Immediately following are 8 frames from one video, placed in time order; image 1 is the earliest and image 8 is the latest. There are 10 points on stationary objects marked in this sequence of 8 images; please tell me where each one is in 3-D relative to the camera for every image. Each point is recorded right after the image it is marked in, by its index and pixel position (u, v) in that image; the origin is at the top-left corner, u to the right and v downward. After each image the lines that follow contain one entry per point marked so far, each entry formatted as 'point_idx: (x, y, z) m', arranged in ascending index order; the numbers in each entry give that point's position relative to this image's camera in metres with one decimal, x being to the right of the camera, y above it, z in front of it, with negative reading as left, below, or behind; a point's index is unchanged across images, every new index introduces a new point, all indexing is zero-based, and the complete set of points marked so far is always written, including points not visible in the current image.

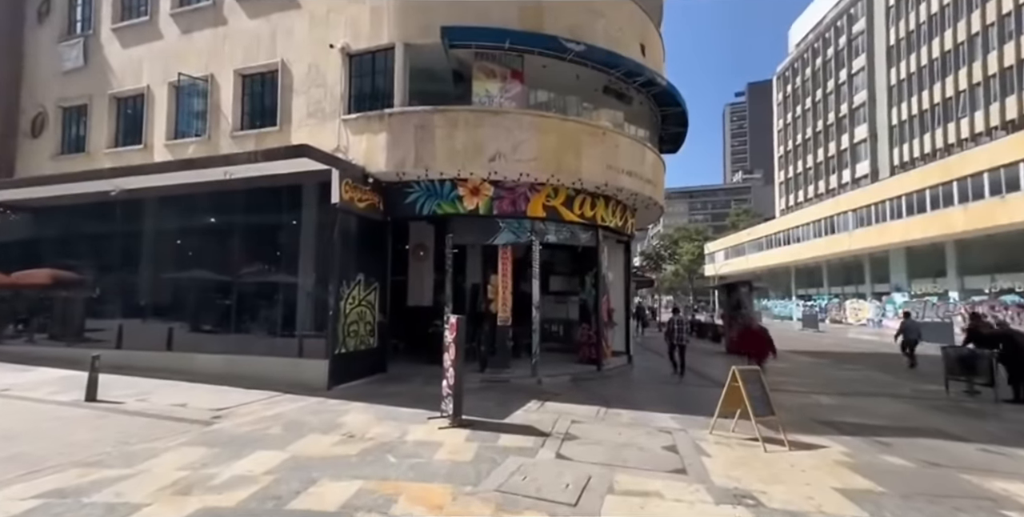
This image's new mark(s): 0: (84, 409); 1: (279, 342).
0: (-7.5, -2.7, +8.0) m
1: (-5.5, -1.9, +10.6) m
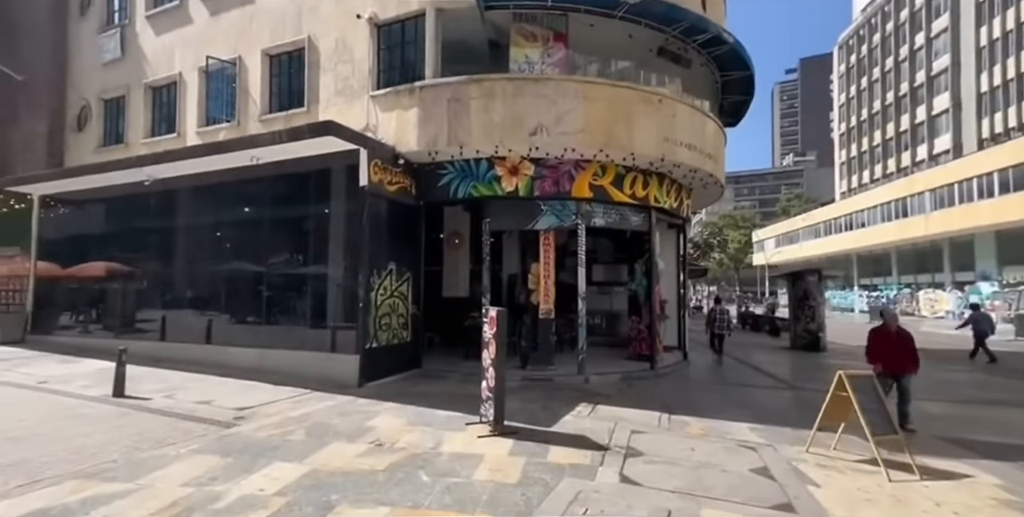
0: (-6.8, -2.5, +7.6) m
1: (-4.5, -1.7, +10.1) m
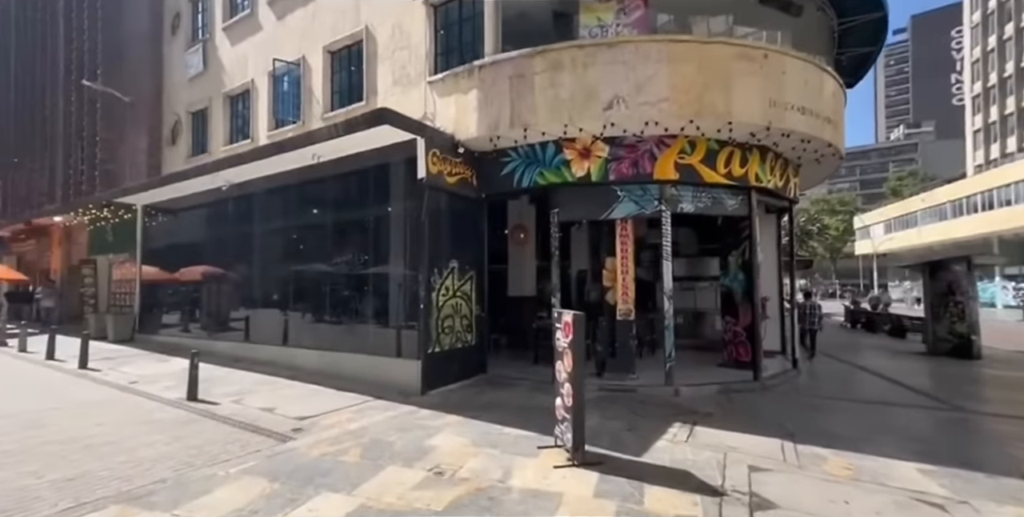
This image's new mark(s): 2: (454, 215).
0: (-5.5, -2.5, +7.6) m
1: (-3.0, -1.7, +9.7) m
2: (-1.1, +0.8, +8.8) m
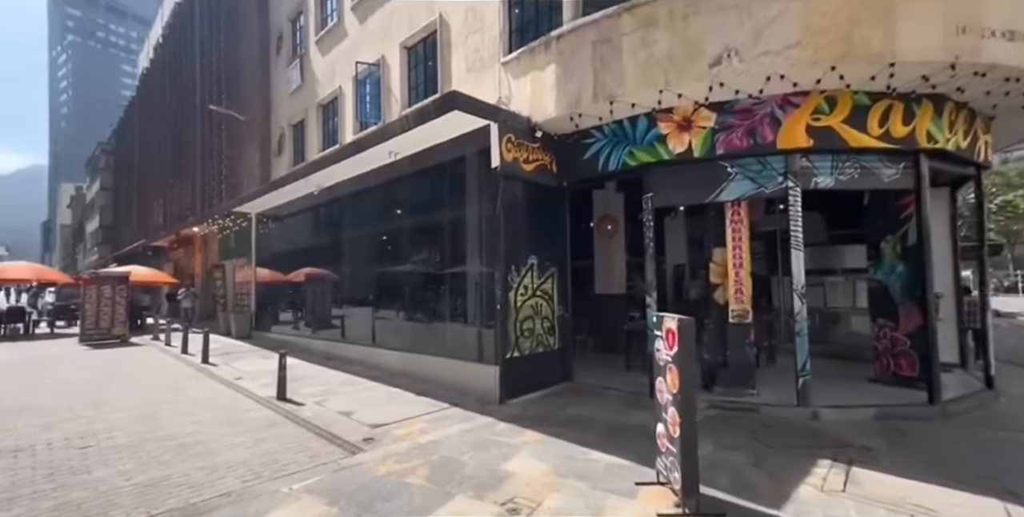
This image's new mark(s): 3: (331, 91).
0: (-4.1, -2.6, +7.7) m
1: (-1.2, -1.6, +9.2) m
2: (+0.4, +0.9, +8.0) m
3: (-6.0, +5.6, +15.1) m
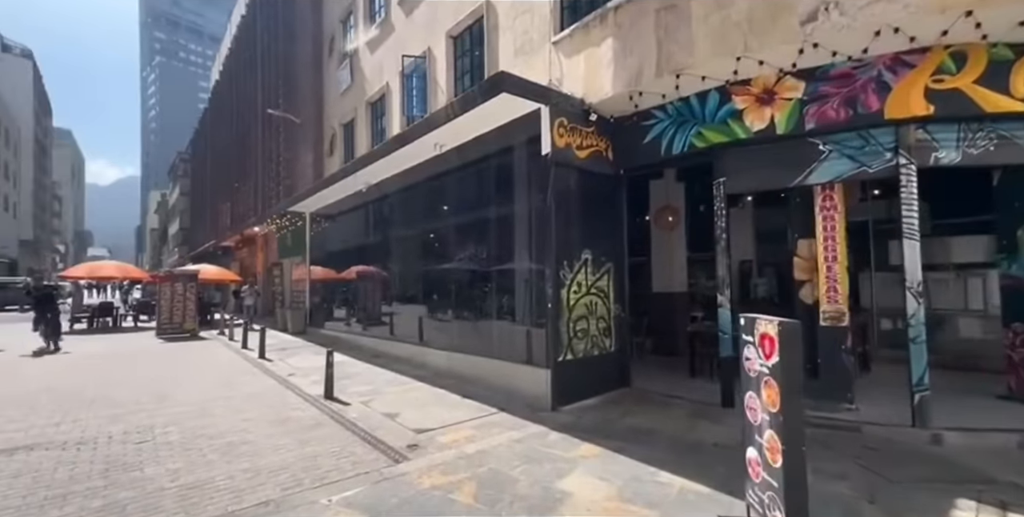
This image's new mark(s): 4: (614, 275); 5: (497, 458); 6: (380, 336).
0: (-3.2, -2.5, +7.5) m
1: (-0.2, -1.6, +8.8) m
2: (+1.2, +1.0, +7.4) m
3: (-4.4, +5.7, +15.1) m
4: (+1.8, -0.3, +7.8) m
5: (-0.2, -2.2, +5.0) m
6: (-4.3, -2.5, +14.6) m
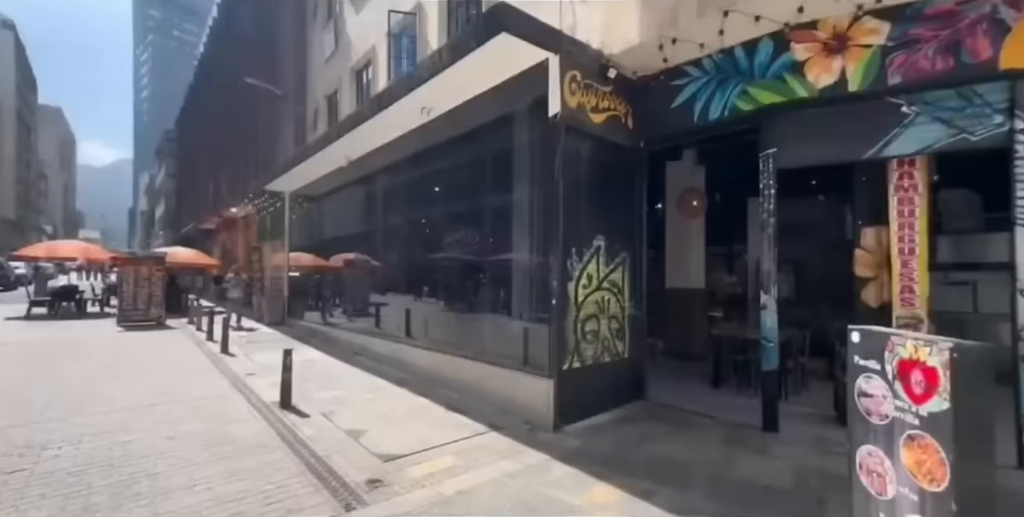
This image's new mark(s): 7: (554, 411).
0: (-3.3, -2.2, +6.3) m
1: (-0.3, -1.3, +7.5) m
2: (+1.2, +1.2, +6.1) m
3: (-4.5, +6.1, +13.6) m
4: (+1.7, -0.1, +6.6) m
5: (-0.2, -2.0, +3.8) m
6: (-4.5, -2.1, +13.3) m
7: (+0.5, -1.9, +5.6) m
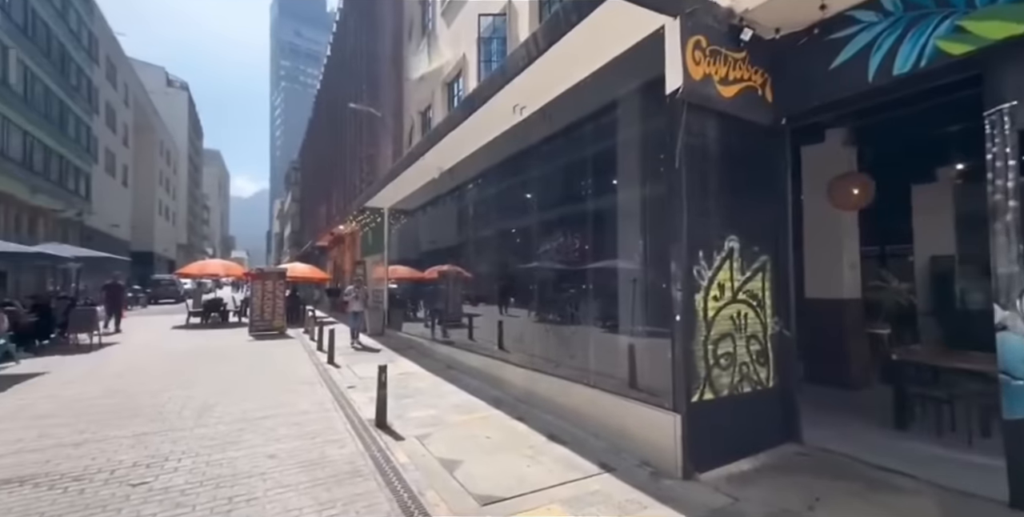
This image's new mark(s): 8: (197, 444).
0: (-1.9, -2.4, +5.9) m
1: (+1.3, -1.5, +6.6) m
2: (+2.4, +1.1, +4.9) m
3: (-1.7, +5.7, +13.5) m
4: (+3.0, -0.2, +5.3) m
5: (+0.6, -2.1, +2.9) m
6: (-1.7, -2.4, +13.1) m
7: (+1.7, -1.9, +4.5) m
8: (-4.2, -2.5, +6.1) m
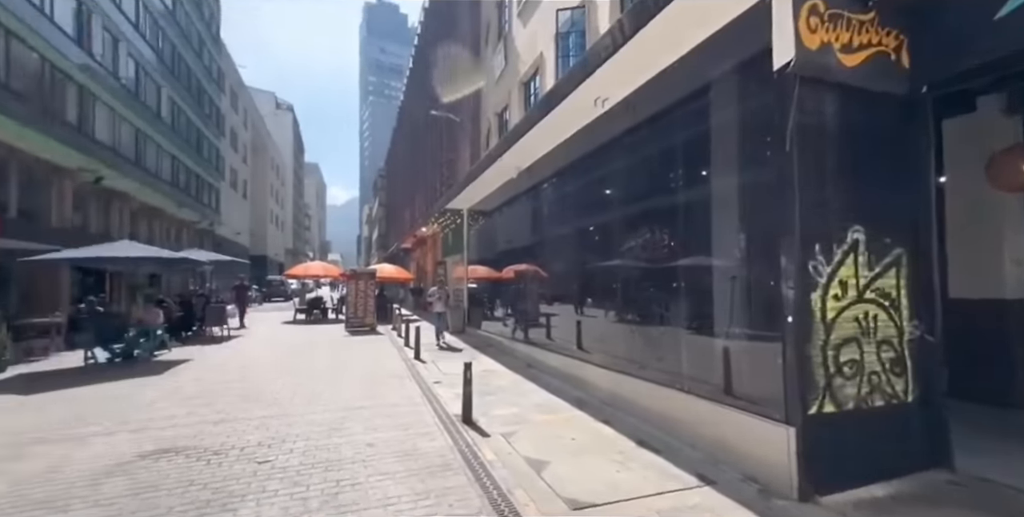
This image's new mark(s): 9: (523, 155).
0: (-0.8, -2.4, +5.9) m
1: (+2.5, -1.4, +6.1) m
2: (+3.3, +1.2, +4.3) m
3: (+0.6, +5.8, +13.5) m
4: (+4.0, -0.1, +4.5) m
5: (+1.2, -2.0, +2.5) m
6: (+0.6, -2.4, +13.0) m
7: (+2.5, -1.9, +3.9) m
8: (-3.0, -2.5, +6.6) m
9: (+0.2, +2.5, +11.6) m
